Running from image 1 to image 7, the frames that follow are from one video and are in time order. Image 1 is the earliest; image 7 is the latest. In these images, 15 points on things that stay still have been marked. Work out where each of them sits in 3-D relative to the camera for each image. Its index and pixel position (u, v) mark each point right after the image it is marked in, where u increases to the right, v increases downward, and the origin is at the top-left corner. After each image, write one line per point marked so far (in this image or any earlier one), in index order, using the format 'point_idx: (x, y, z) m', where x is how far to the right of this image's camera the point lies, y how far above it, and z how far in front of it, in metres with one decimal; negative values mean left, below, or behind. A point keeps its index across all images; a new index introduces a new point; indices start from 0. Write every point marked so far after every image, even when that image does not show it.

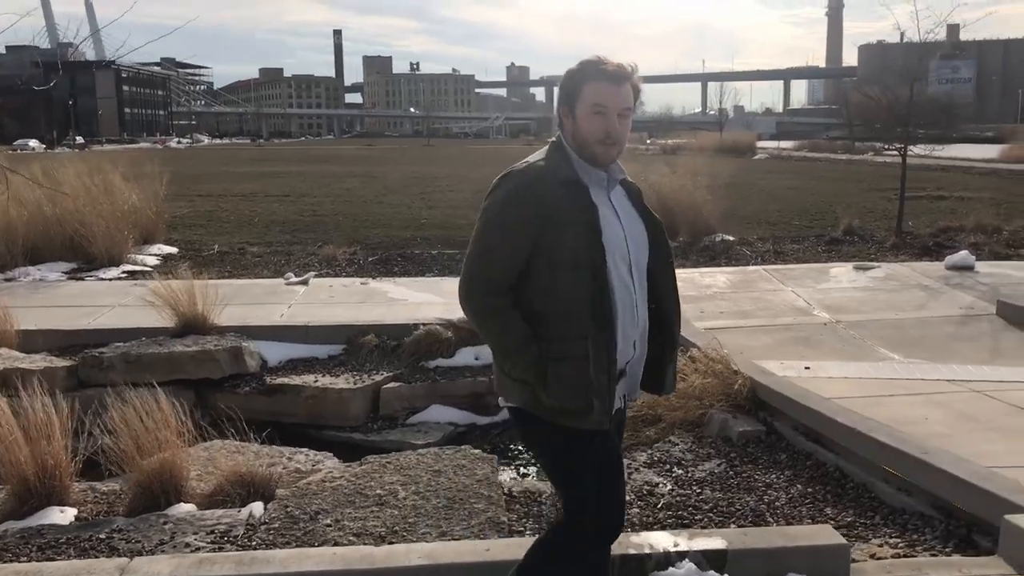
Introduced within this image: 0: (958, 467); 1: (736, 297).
0: (+1.7, -0.7, +3.8) m
1: (+1.8, -0.1, +8.2) m
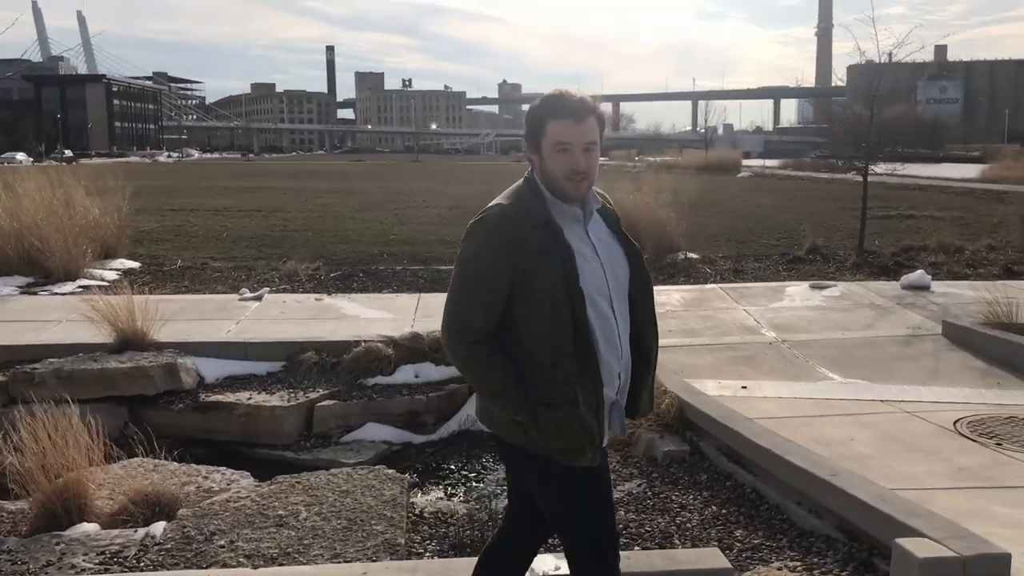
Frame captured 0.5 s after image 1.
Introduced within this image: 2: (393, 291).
0: (+1.3, -0.8, +3.8) m
1: (+1.4, -0.2, +8.2) m
2: (-1.3, 0.0, +10.3) m
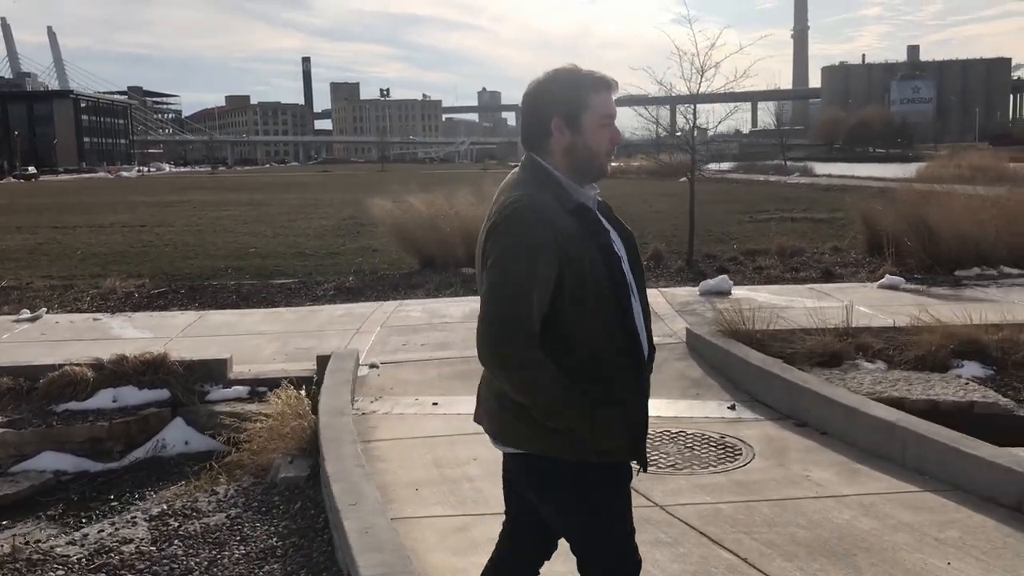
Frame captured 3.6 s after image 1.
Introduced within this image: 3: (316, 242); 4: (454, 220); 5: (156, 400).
0: (-0.5, -0.8, +3.5) m
1: (-0.5, -0.3, +8.0) m
2: (-3.2, -0.2, +10.0) m
3: (-3.1, +0.7, +15.5) m
4: (-0.7, +0.8, +11.9) m
5: (-2.3, -0.7, +6.4) m
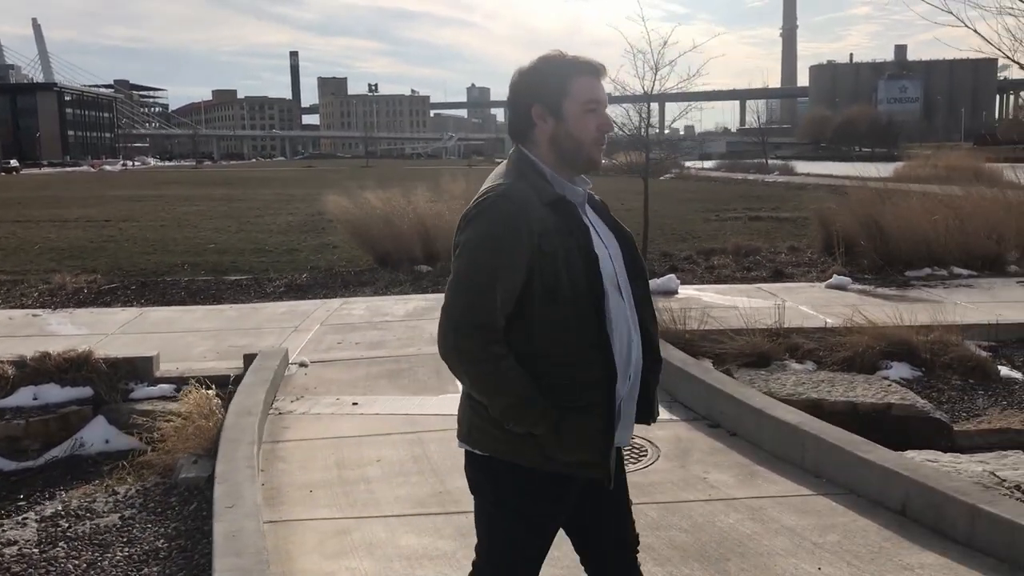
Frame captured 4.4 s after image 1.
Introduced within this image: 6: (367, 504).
0: (-1.0, -0.8, +3.5) m
1: (-1.0, -0.3, +7.9) m
2: (-3.7, -0.1, +9.9) m
3: (-3.6, +0.8, +15.4) m
4: (-1.2, +0.8, +11.8) m
5: (-2.8, -0.7, +6.3) m
6: (-0.6, -0.9, +4.1) m
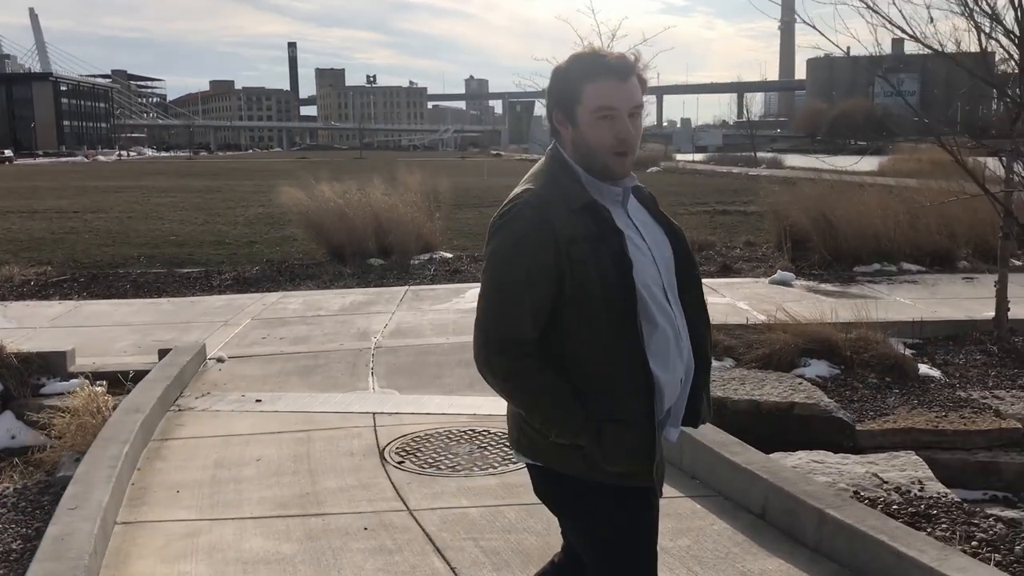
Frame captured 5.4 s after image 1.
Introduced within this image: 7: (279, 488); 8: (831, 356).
0: (-1.5, -0.8, +3.4) m
1: (-1.5, -0.3, +7.9) m
2: (-4.3, -0.1, +9.9) m
3: (-4.2, +0.9, +15.3) m
4: (-1.8, +0.9, +11.7) m
5: (-3.3, -0.7, +6.3) m
6: (-1.1, -0.9, +4.0) m
7: (-1.0, -0.8, +4.2) m
8: (+2.1, -0.5, +6.5) m
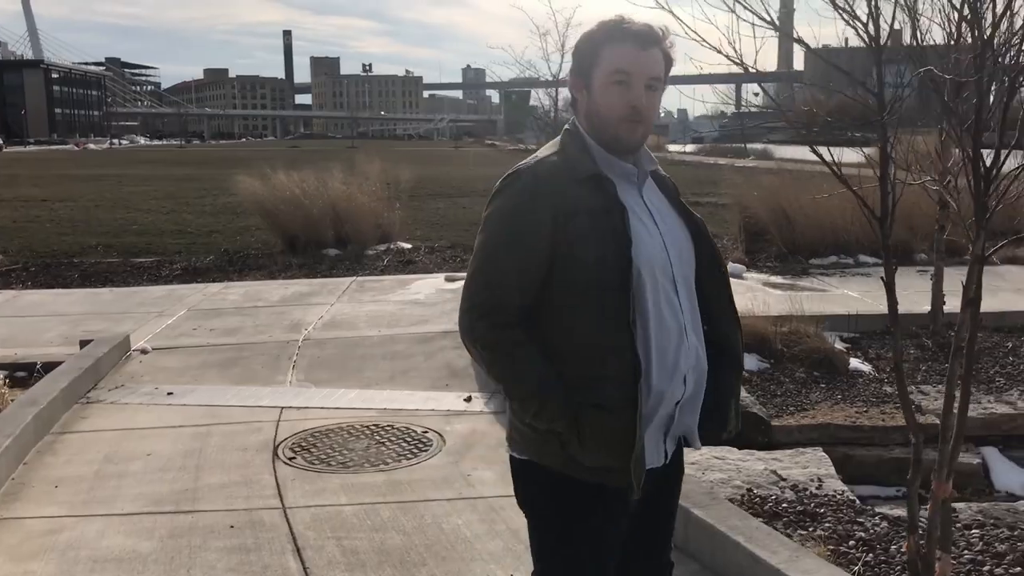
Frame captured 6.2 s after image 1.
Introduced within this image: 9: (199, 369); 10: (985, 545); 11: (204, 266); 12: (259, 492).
0: (-2.0, -0.8, +3.3) m
1: (-2.0, -0.2, +7.8) m
2: (-4.8, 0.0, +9.8) m
3: (-4.7, +1.0, +15.2) m
4: (-2.3, +1.0, +11.6) m
5: (-3.8, -0.6, +6.2) m
6: (-1.6, -0.8, +3.9) m
7: (-1.5, -0.8, +4.1) m
8: (+1.6, -0.4, +6.4) m
9: (-2.0, -0.5, +6.2) m
10: (+1.7, -0.9, +3.5) m
11: (-3.3, +0.2, +10.7) m
12: (-1.0, -0.8, +4.0) m
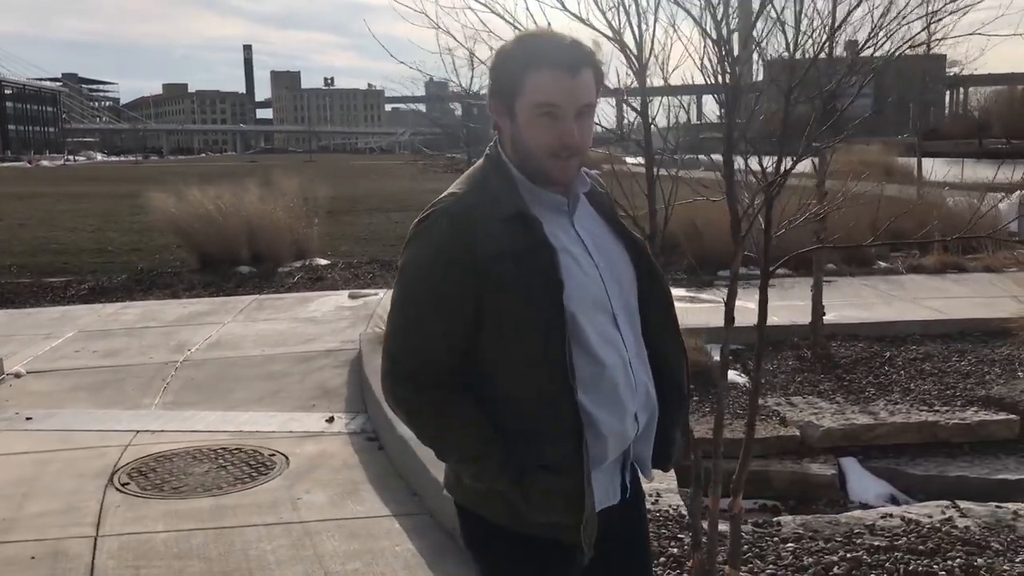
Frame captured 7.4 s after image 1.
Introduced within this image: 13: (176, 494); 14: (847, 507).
0: (-2.7, -0.9, +3.2) m
1: (-2.9, -0.3, +7.7) m
2: (-5.7, -0.2, +9.6) m
3: (-5.8, +0.8, +15.0) m
4: (-3.2, +0.8, +11.5) m
5: (-4.6, -0.8, +6.0) m
6: (-2.3, -1.0, +3.8) m
7: (-2.2, -0.9, +4.0) m
8: (+0.8, -0.5, +6.5) m
9: (-2.7, -0.6, +6.1) m
10: (+1.0, -1.0, +3.6) m
11: (-4.2, 0.0, +10.6) m
12: (-1.7, -0.9, +3.9) m
13: (-1.4, -0.9, +4.2) m
14: (+1.7, -1.1, +4.9) m
